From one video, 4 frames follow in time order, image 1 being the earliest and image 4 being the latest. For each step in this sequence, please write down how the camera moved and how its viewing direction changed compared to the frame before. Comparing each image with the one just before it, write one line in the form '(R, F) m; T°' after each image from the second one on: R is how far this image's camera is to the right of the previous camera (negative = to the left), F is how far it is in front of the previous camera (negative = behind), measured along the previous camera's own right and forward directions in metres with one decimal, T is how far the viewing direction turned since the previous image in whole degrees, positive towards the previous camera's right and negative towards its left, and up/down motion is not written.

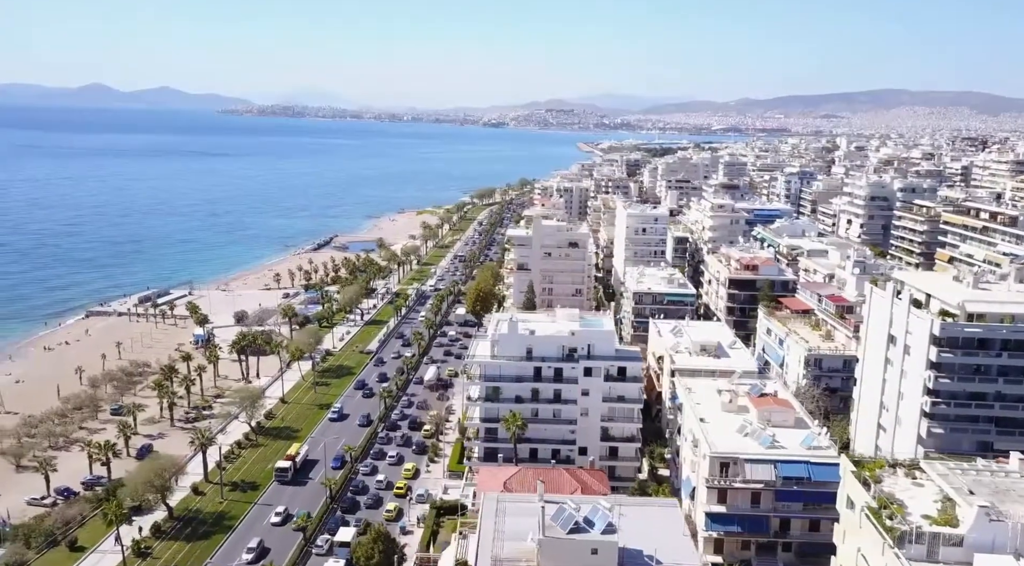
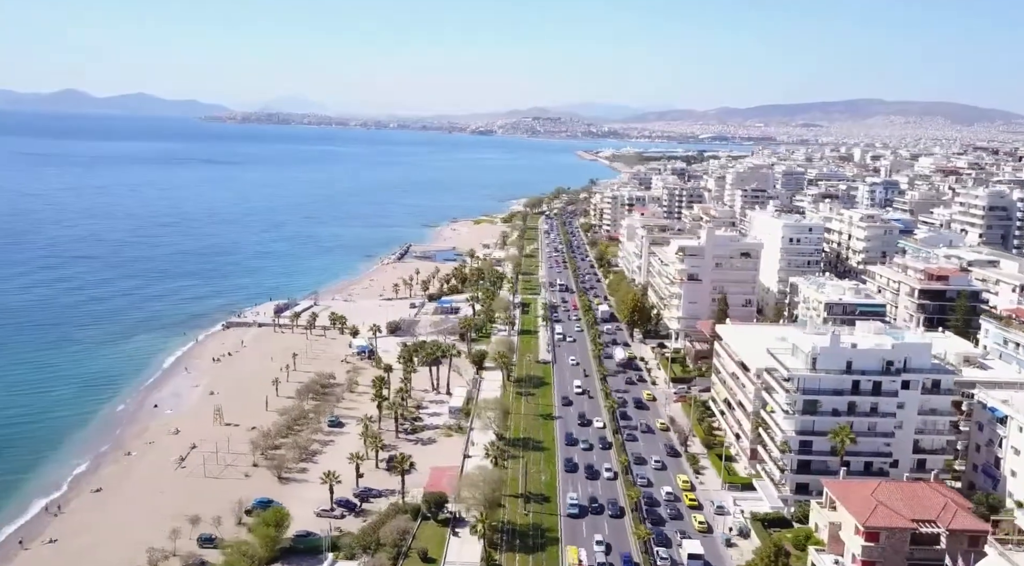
(-13.4, -0.3) m; 0°
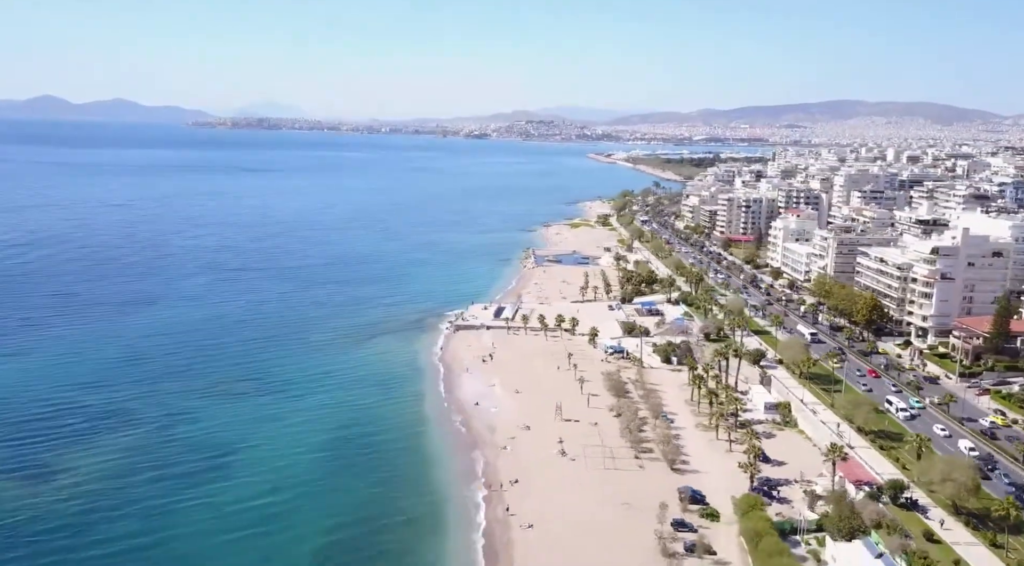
(-20.3, -2.7) m; -1°
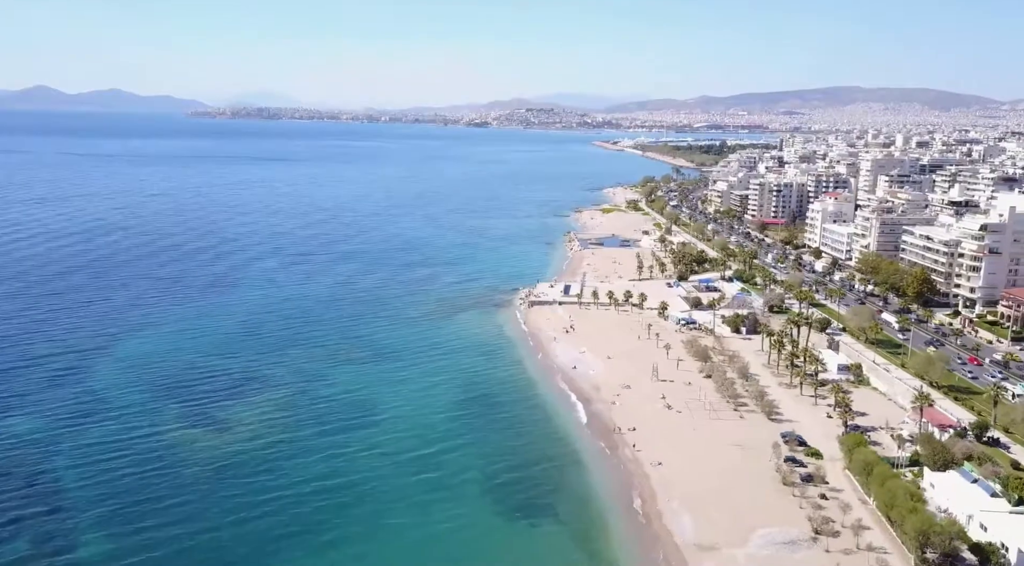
(-6.9, -6.4) m; 0°
